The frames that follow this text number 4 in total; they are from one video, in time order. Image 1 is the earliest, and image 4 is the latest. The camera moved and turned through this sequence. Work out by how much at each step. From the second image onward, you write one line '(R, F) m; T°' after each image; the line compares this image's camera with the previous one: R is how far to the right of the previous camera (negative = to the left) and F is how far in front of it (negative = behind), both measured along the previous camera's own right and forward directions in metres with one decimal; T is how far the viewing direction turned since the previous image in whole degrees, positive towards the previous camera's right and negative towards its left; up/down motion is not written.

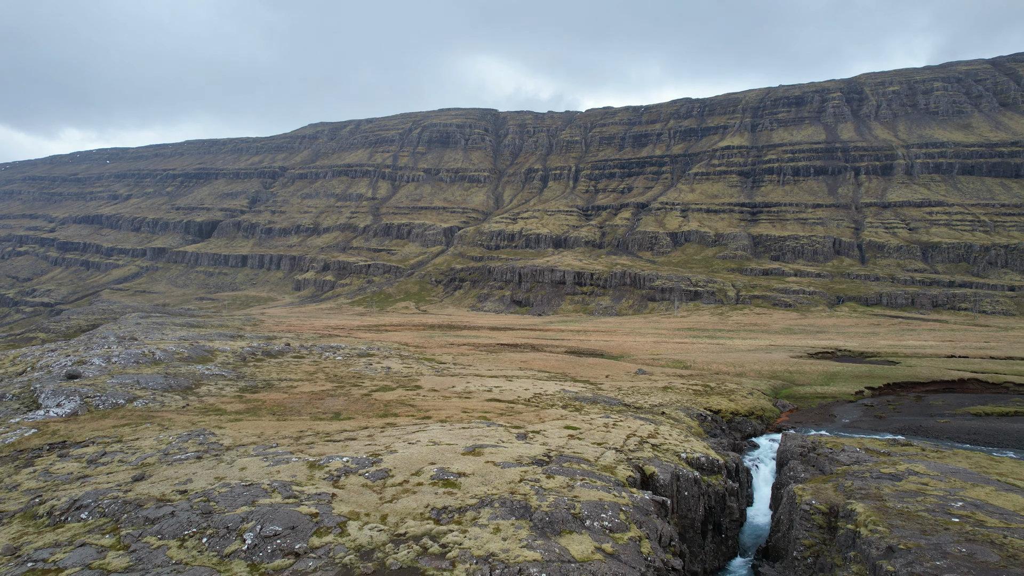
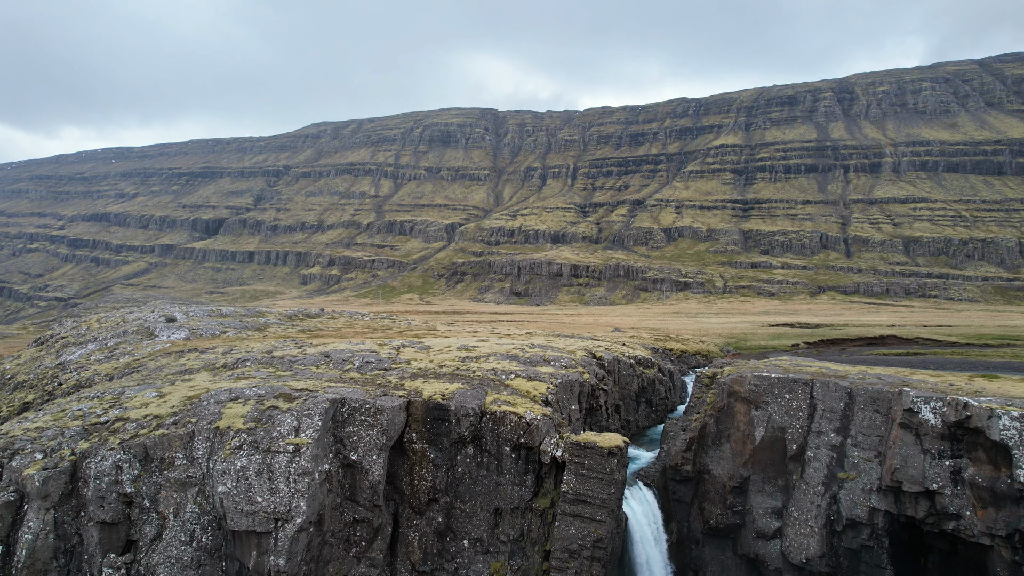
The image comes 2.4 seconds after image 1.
(+0.3, -19.0) m; 0°
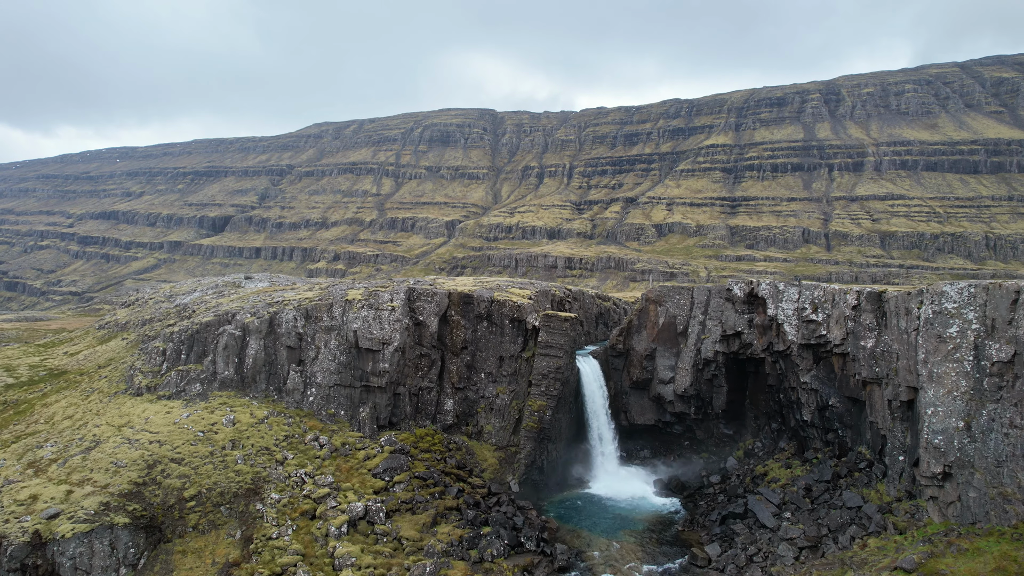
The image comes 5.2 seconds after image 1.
(0.0, -25.3) m; 0°
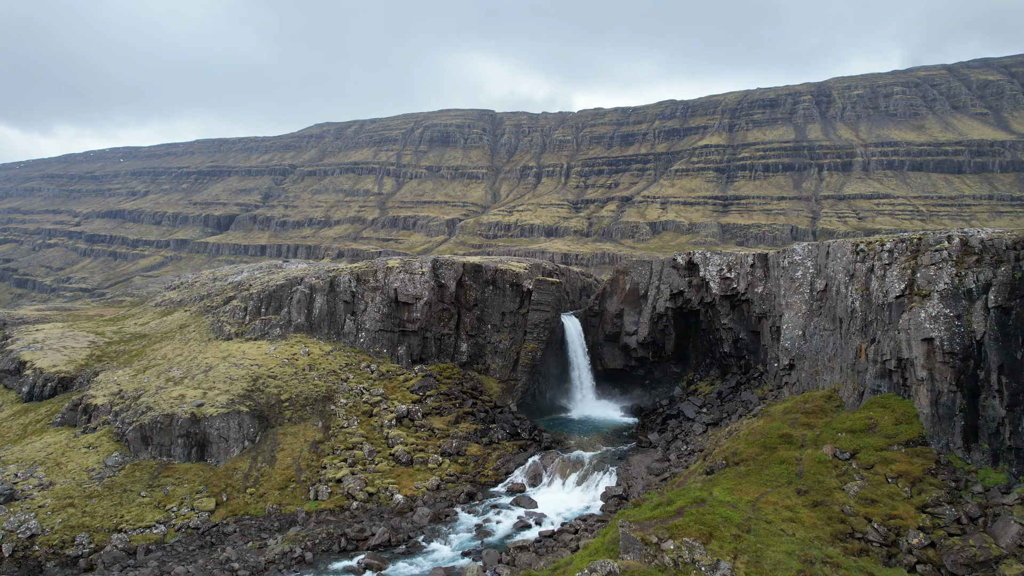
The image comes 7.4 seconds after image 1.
(-0.1, -18.6) m; 0°
